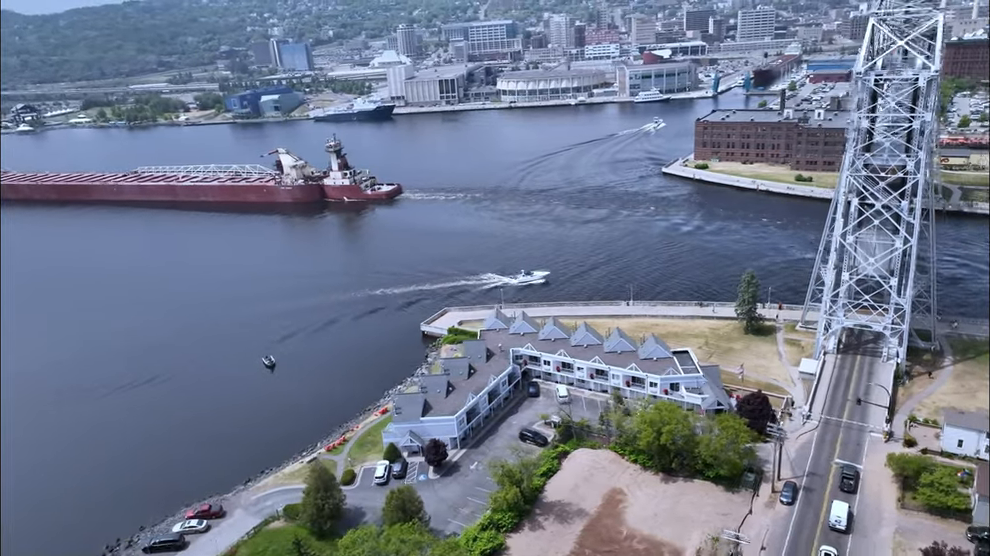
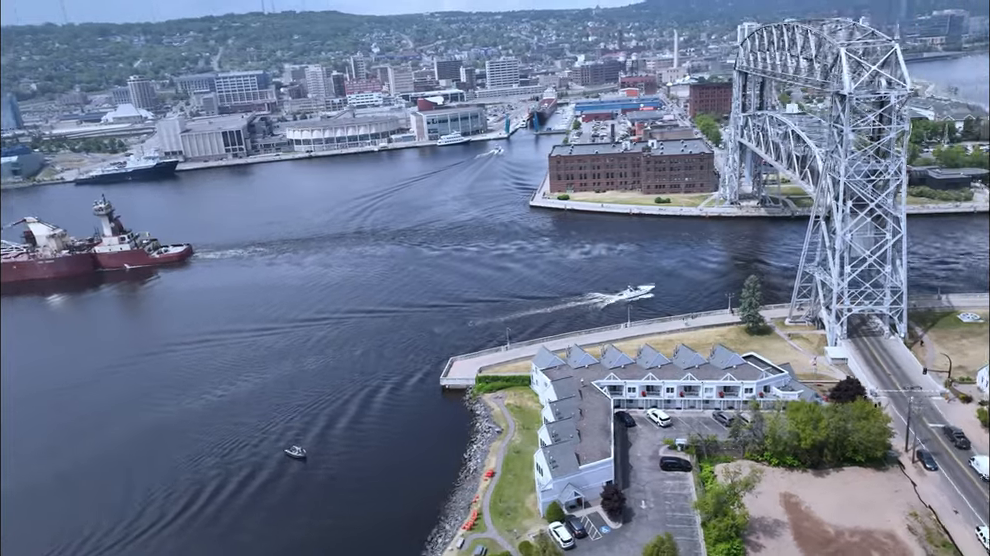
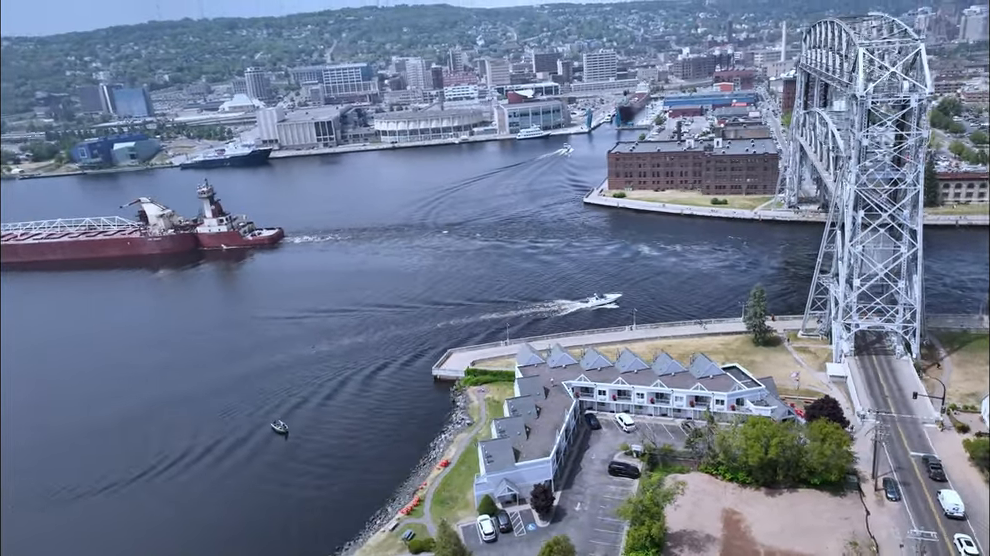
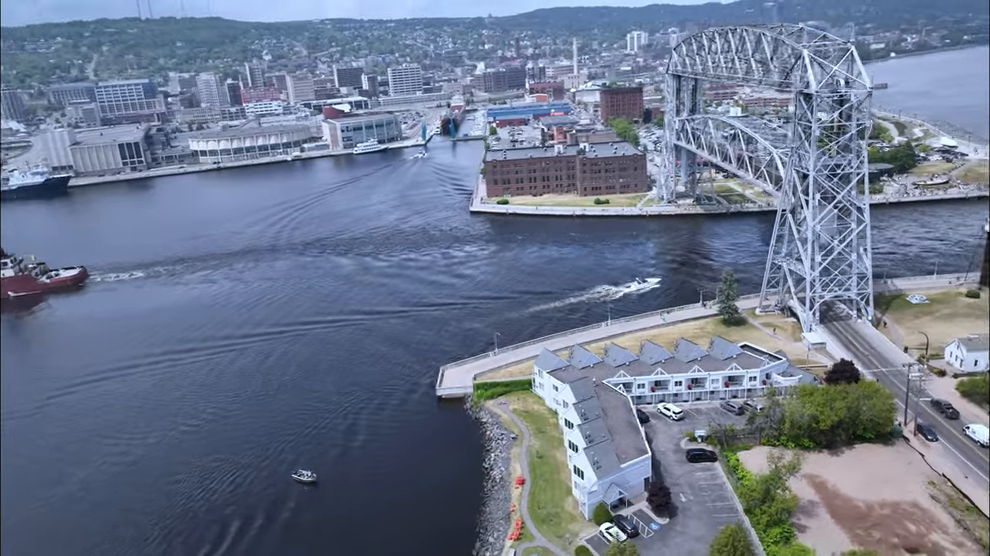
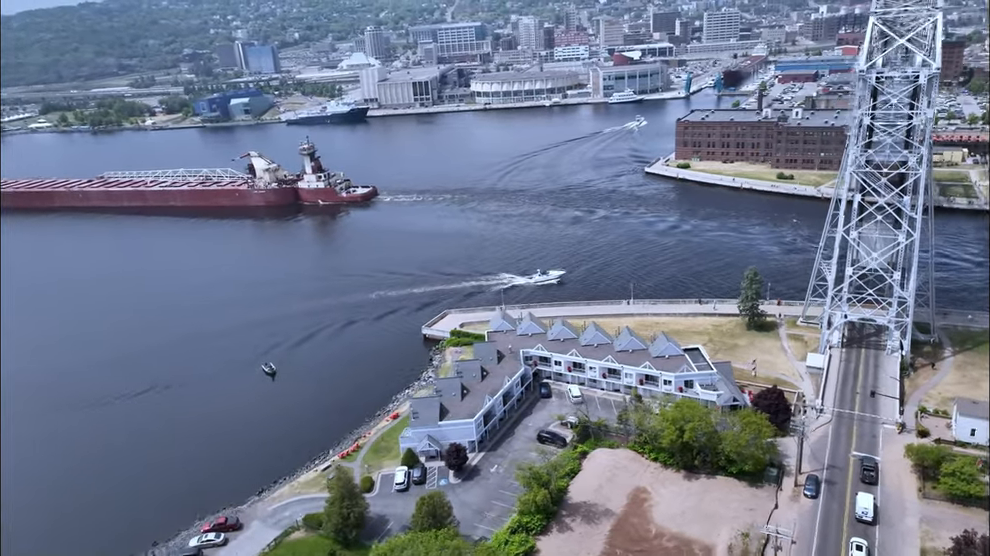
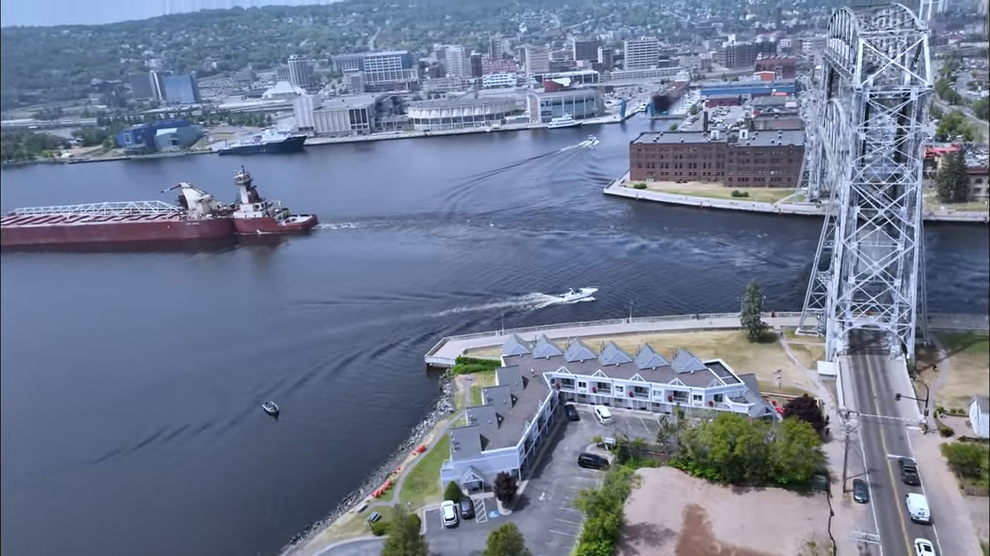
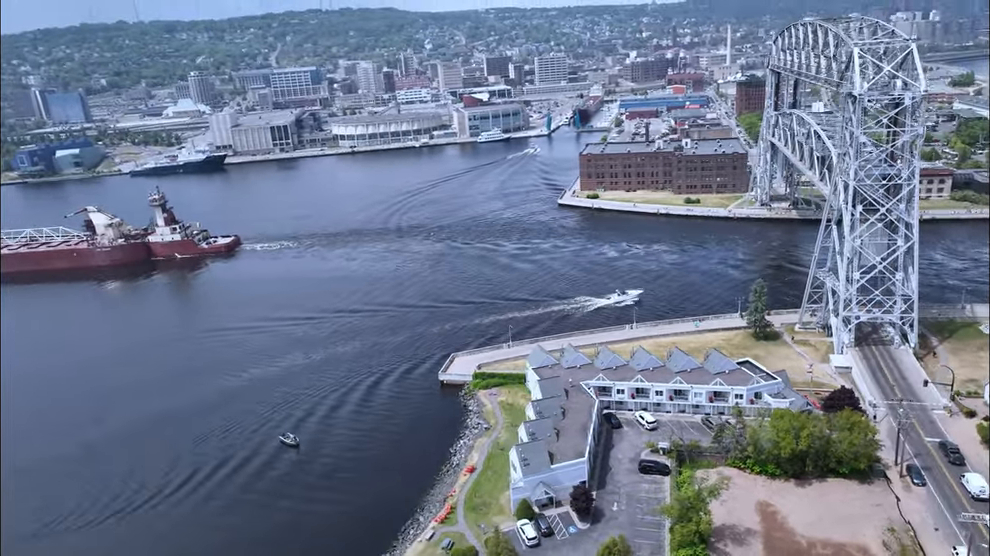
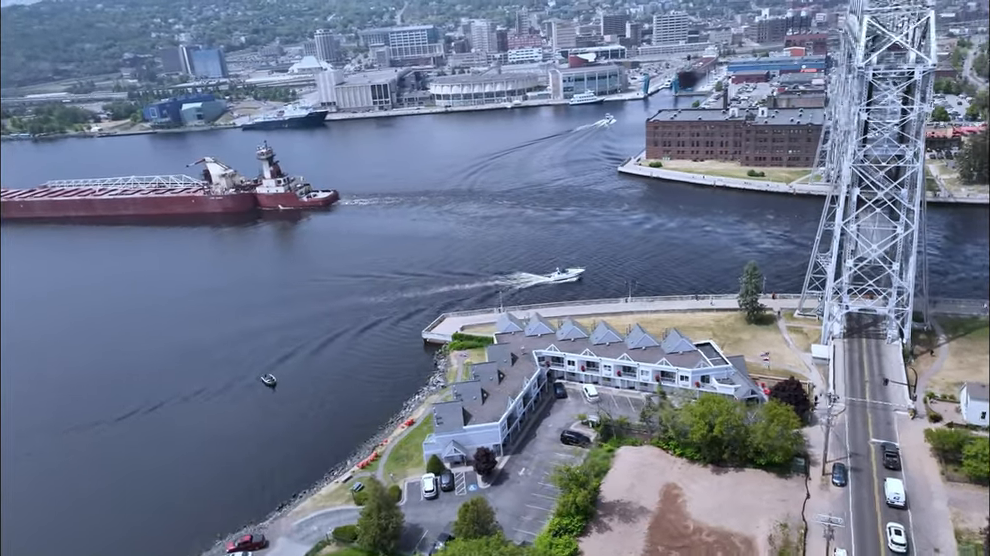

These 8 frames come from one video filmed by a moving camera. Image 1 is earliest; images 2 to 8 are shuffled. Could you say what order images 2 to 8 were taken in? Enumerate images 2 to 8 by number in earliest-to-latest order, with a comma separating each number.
5, 8, 6, 3, 7, 2, 4
